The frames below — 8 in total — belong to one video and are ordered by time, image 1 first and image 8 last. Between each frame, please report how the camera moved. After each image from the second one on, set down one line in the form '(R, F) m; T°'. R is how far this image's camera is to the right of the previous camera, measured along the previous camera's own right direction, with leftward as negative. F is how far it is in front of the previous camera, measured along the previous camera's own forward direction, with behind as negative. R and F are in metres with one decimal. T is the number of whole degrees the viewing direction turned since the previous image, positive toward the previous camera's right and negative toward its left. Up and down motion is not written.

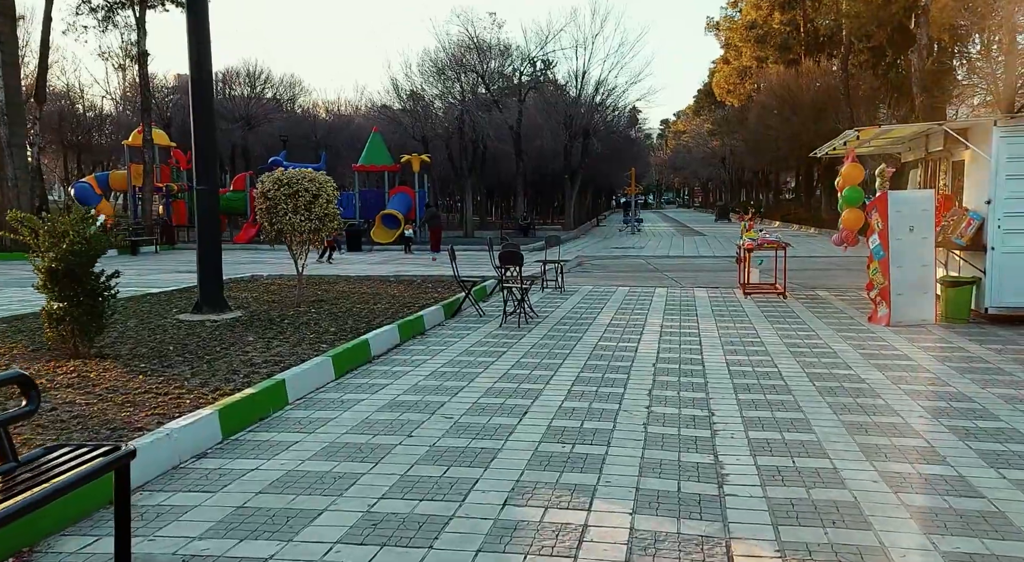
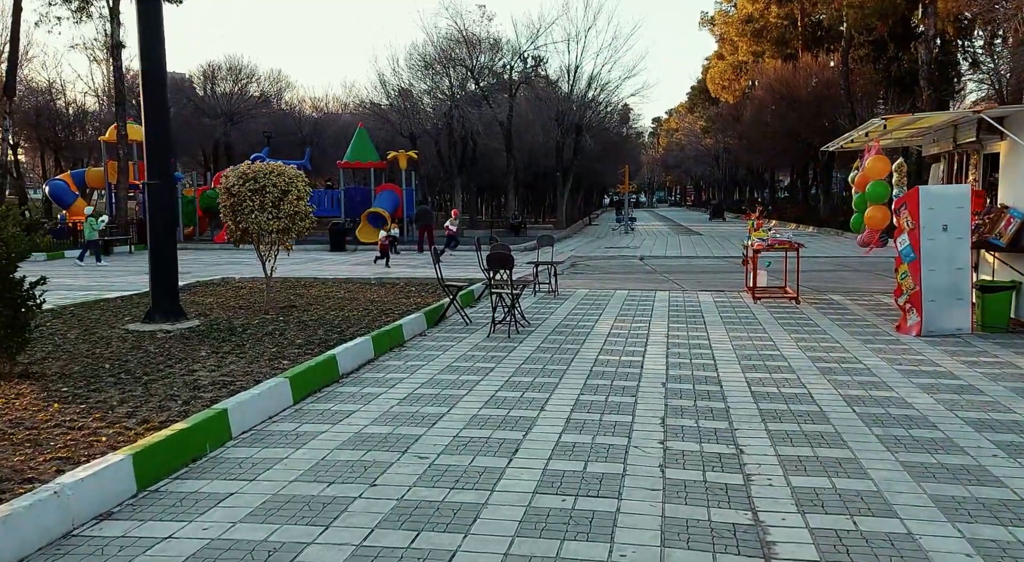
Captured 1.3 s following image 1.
(0.0, +1.1) m; +1°
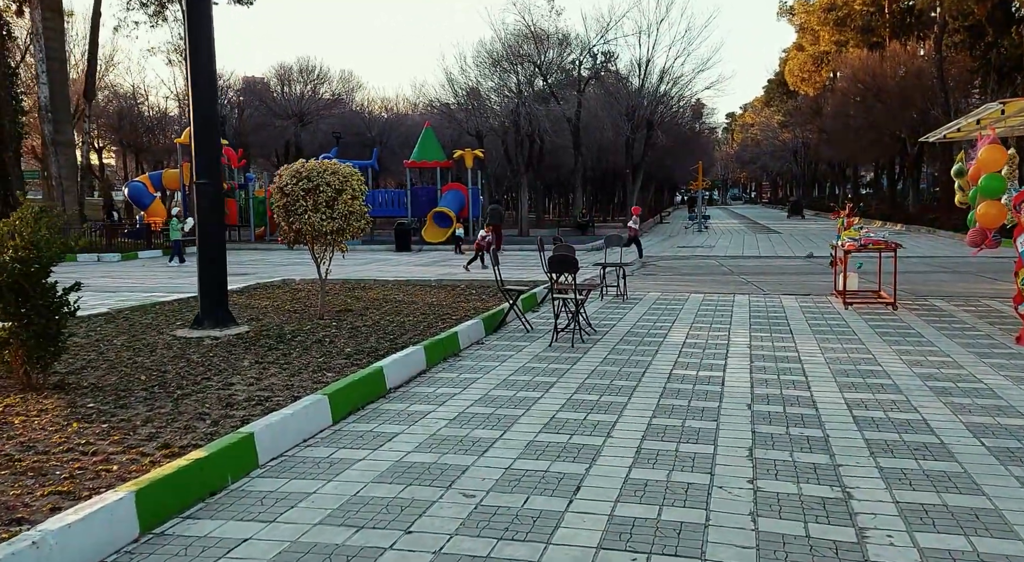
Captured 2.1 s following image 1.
(0.0, +0.8) m; -4°
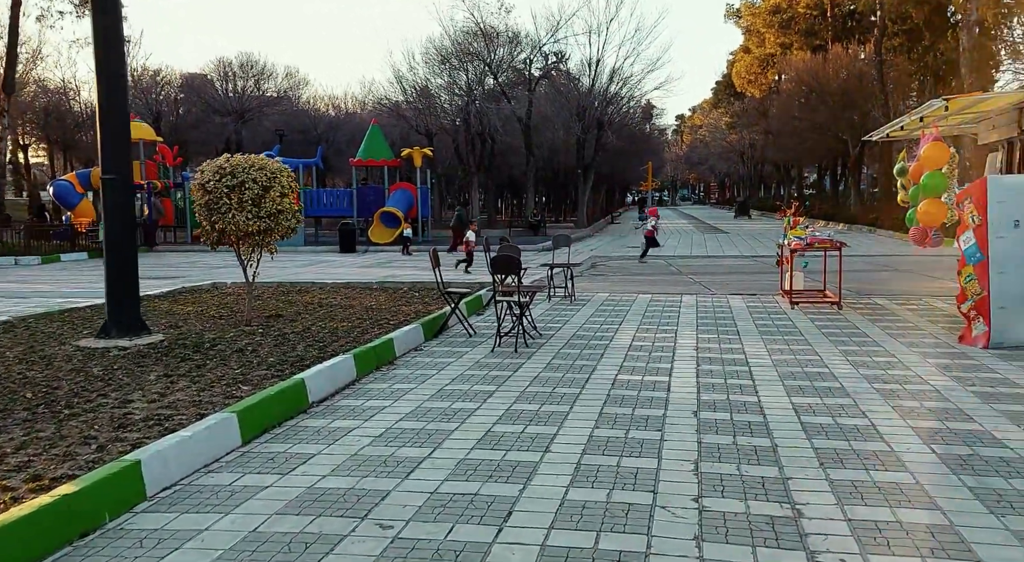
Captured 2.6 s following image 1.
(+0.1, +0.4) m; +3°
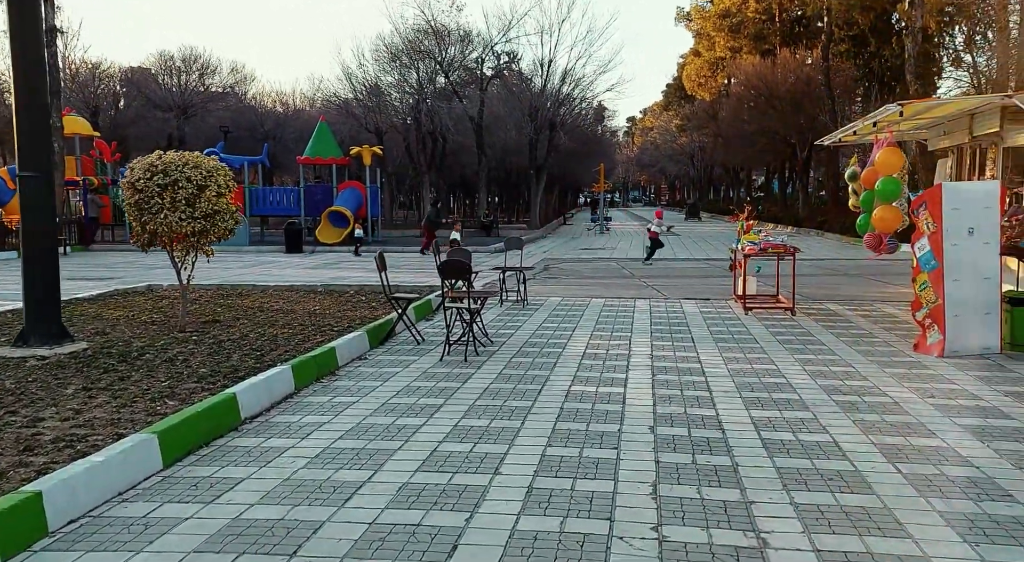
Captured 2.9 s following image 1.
(0.0, +0.3) m; +3°
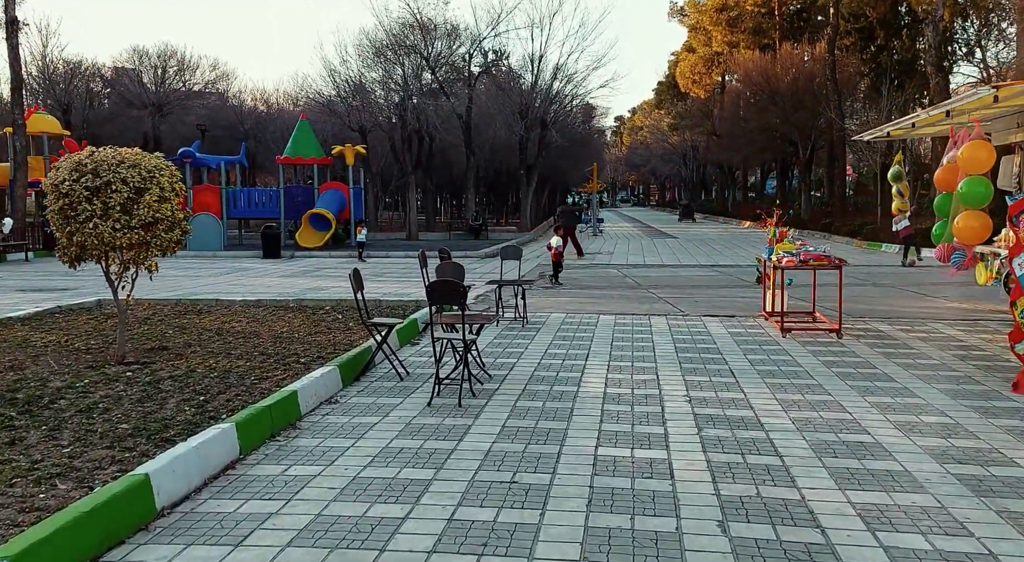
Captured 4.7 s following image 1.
(-0.1, +1.6) m; +1°
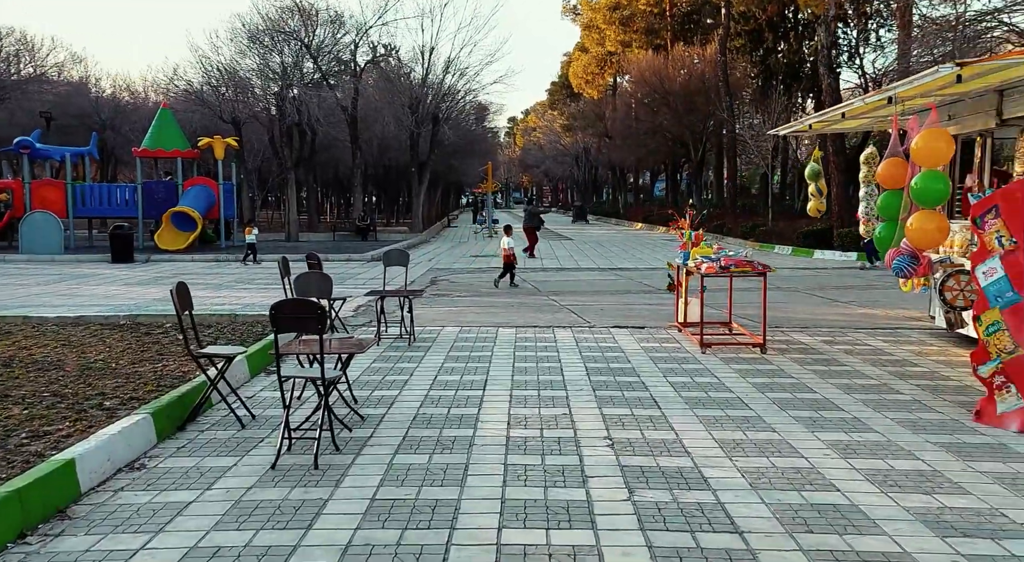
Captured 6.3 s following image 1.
(+0.1, +1.5) m; +7°
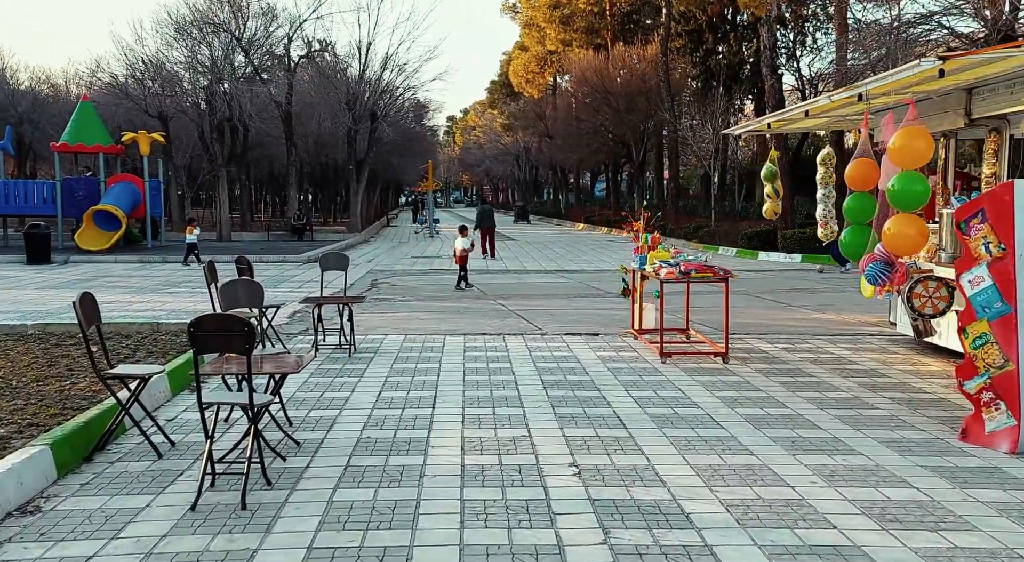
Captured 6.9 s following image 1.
(-0.1, +0.6) m; +4°
